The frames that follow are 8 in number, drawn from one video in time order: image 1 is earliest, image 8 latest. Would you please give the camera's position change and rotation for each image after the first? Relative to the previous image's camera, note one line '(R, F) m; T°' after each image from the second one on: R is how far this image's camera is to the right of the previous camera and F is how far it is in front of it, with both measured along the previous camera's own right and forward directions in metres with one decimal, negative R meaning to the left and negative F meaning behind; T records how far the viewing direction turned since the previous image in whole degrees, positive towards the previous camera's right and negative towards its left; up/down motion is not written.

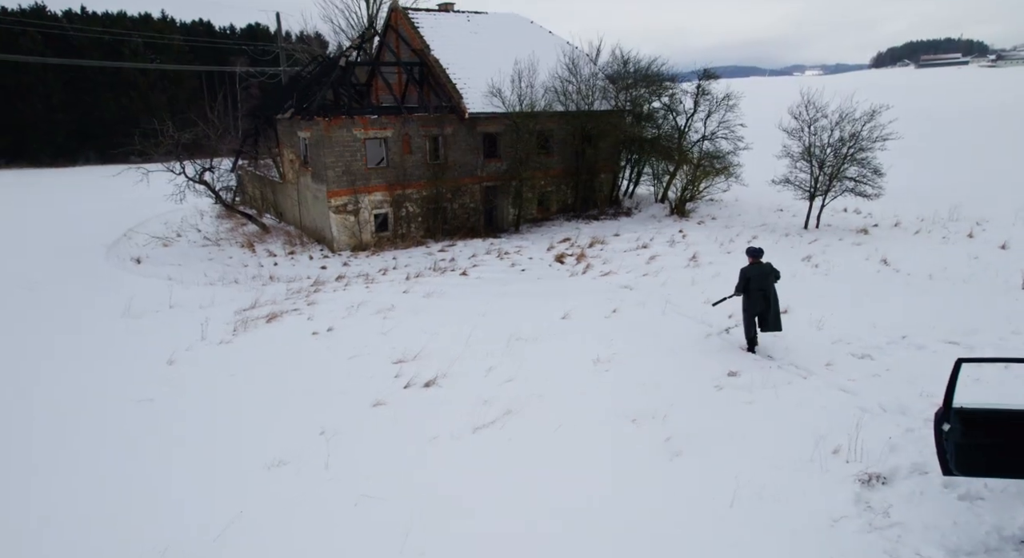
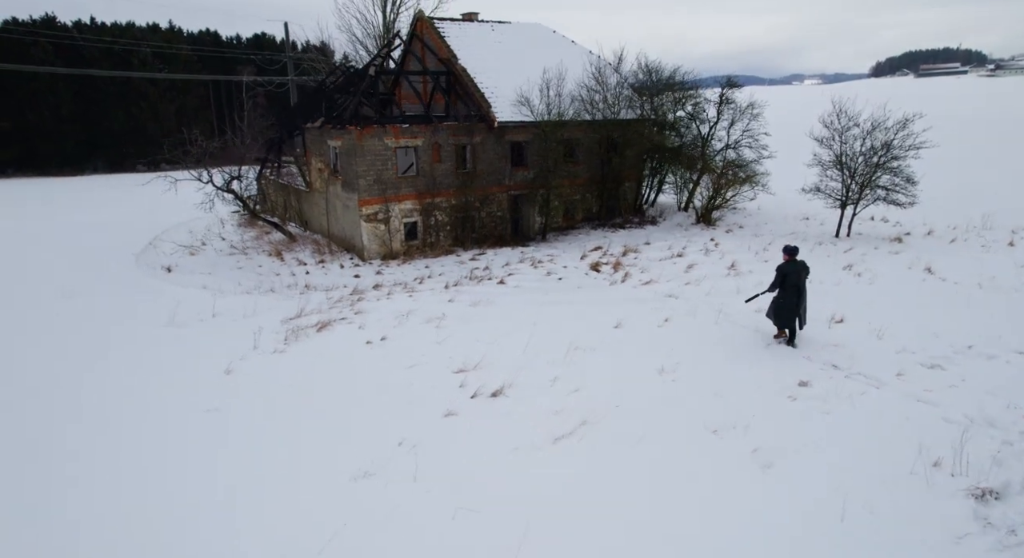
(-0.8, 0.0) m; 0°
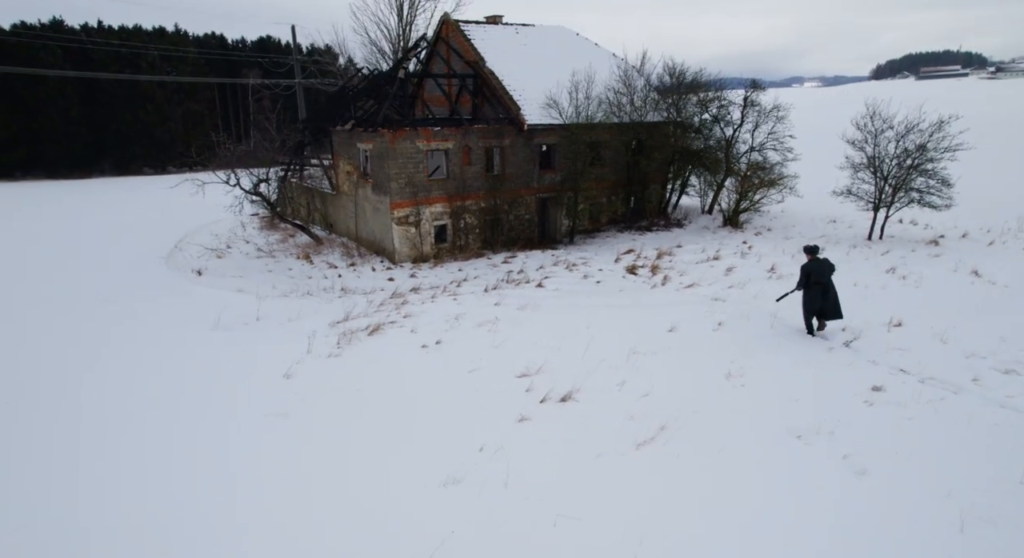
(-0.8, 0.0) m; 0°
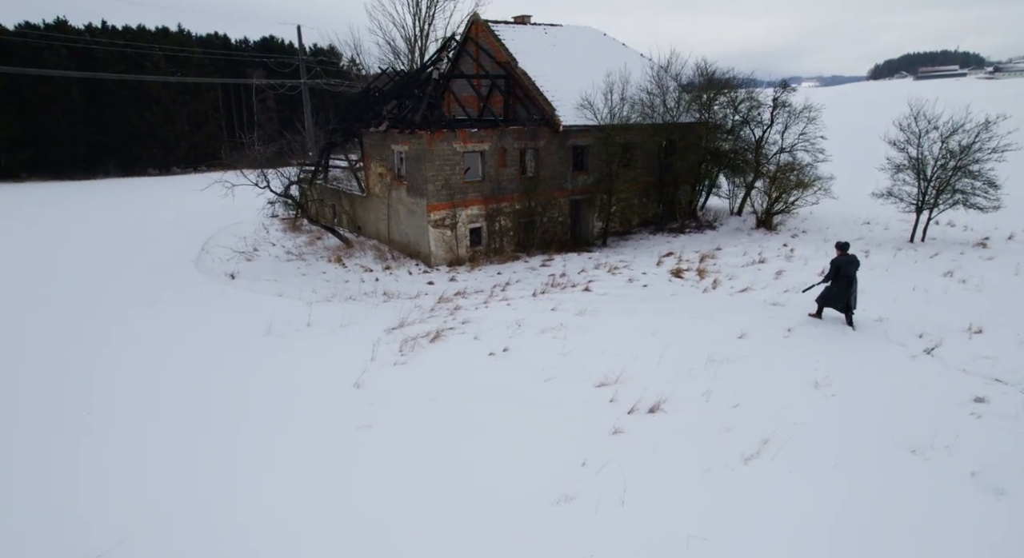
(-1.1, +0.2) m; 0°
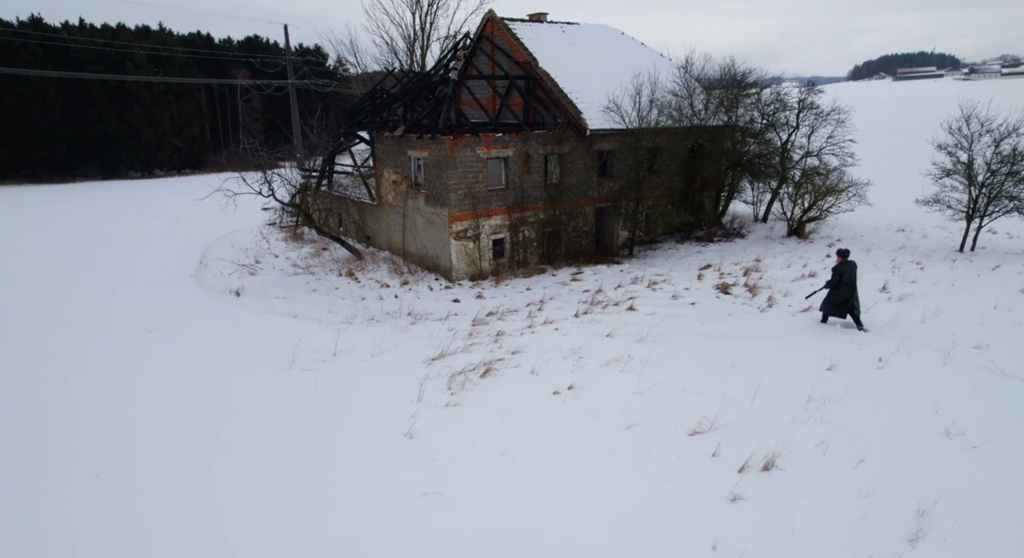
(-1.1, +1.1) m; +1°
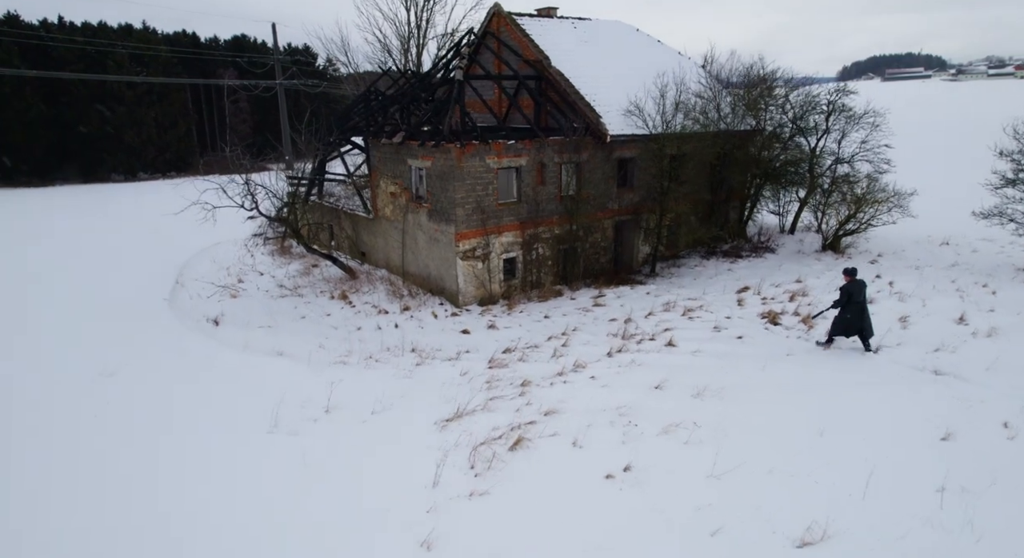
(-0.5, +1.7) m; +1°
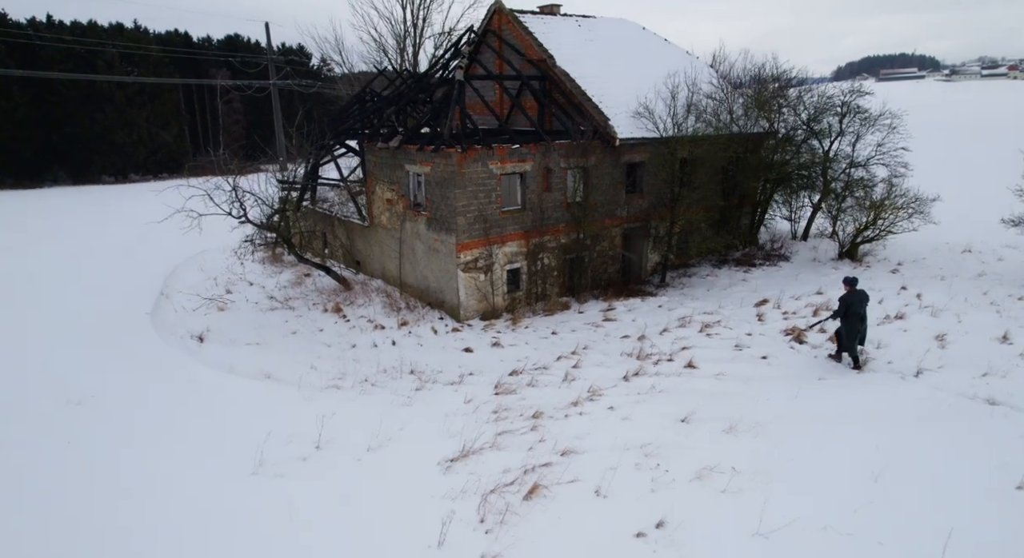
(-0.2, +0.8) m; 0°
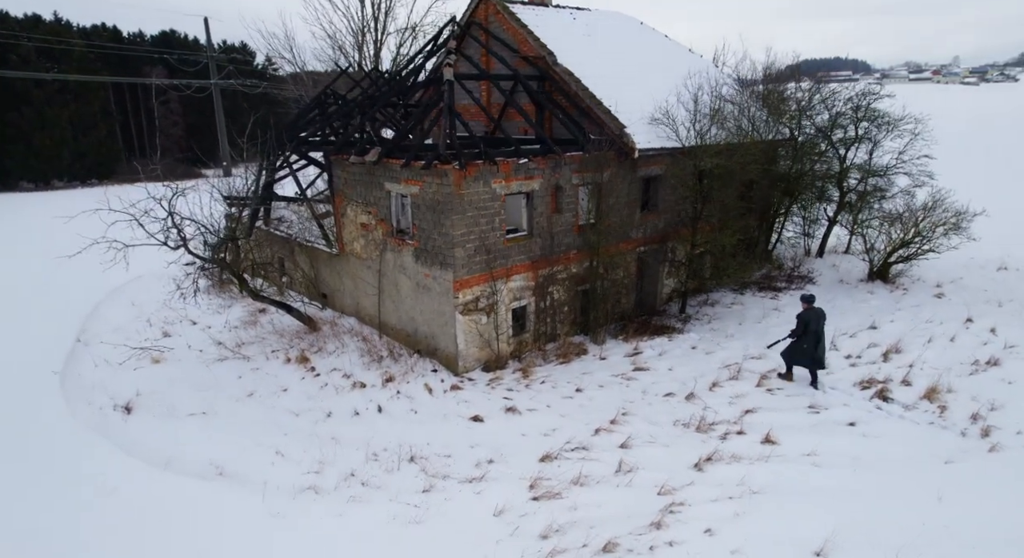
(-1.0, +2.3) m; +4°
